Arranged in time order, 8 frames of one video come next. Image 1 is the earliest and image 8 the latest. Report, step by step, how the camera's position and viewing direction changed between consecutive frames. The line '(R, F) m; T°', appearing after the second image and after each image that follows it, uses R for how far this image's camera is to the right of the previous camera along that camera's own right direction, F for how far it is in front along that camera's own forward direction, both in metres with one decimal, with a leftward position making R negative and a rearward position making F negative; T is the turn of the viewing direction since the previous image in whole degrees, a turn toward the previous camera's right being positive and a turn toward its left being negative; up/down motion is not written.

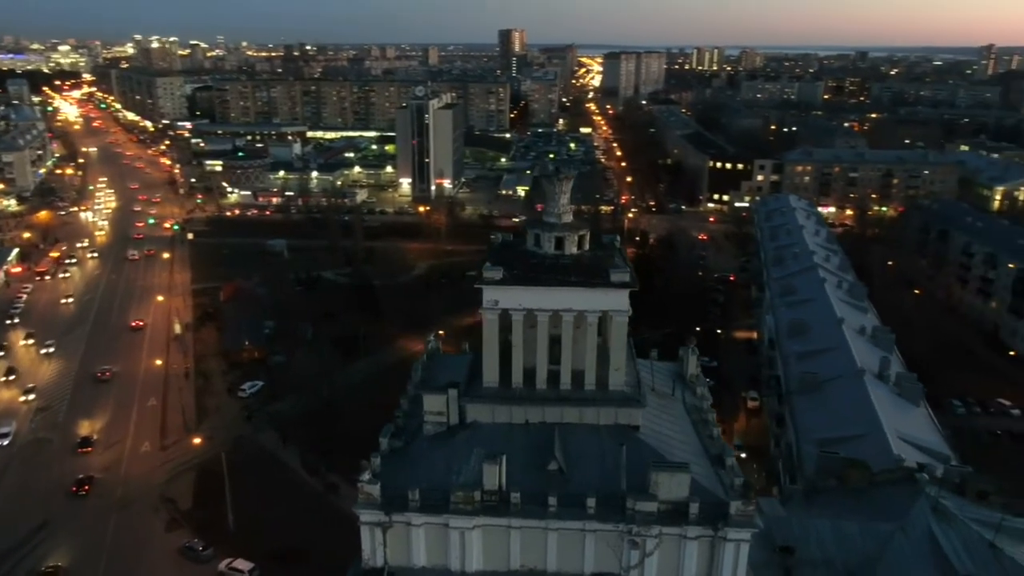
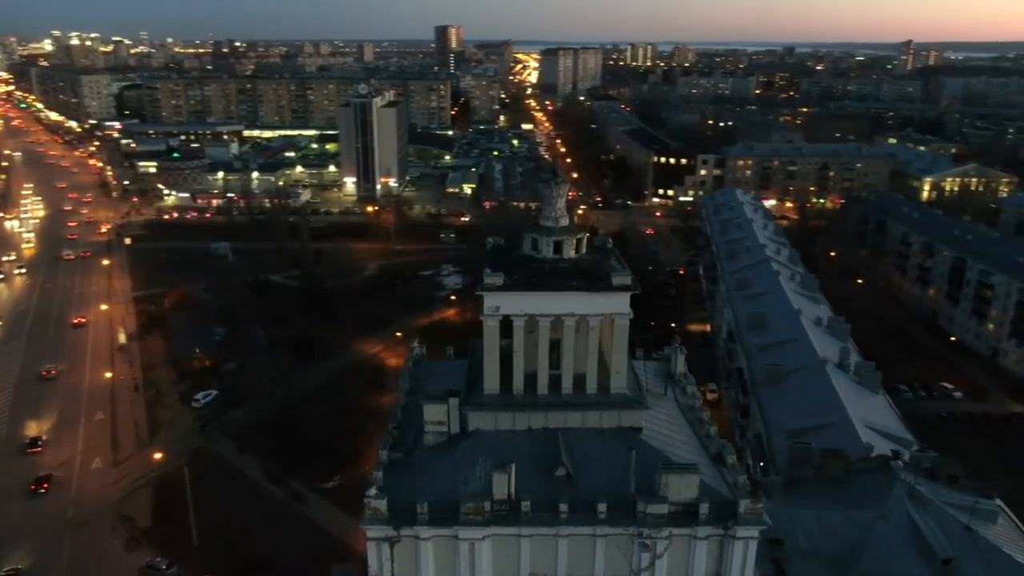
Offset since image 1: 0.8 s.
(-0.6, +0.1) m; +4°
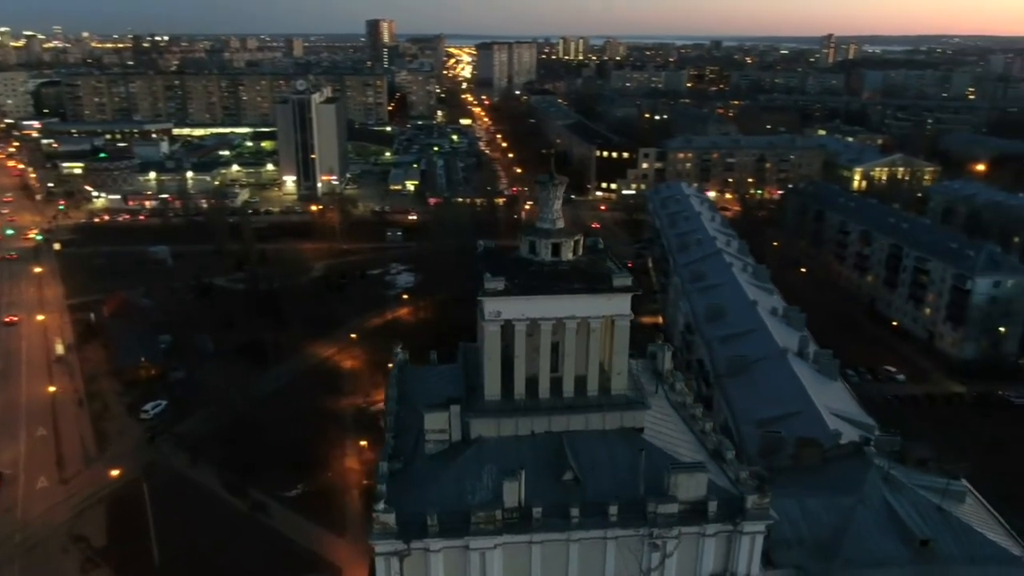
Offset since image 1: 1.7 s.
(-0.6, +0.1) m; +4°
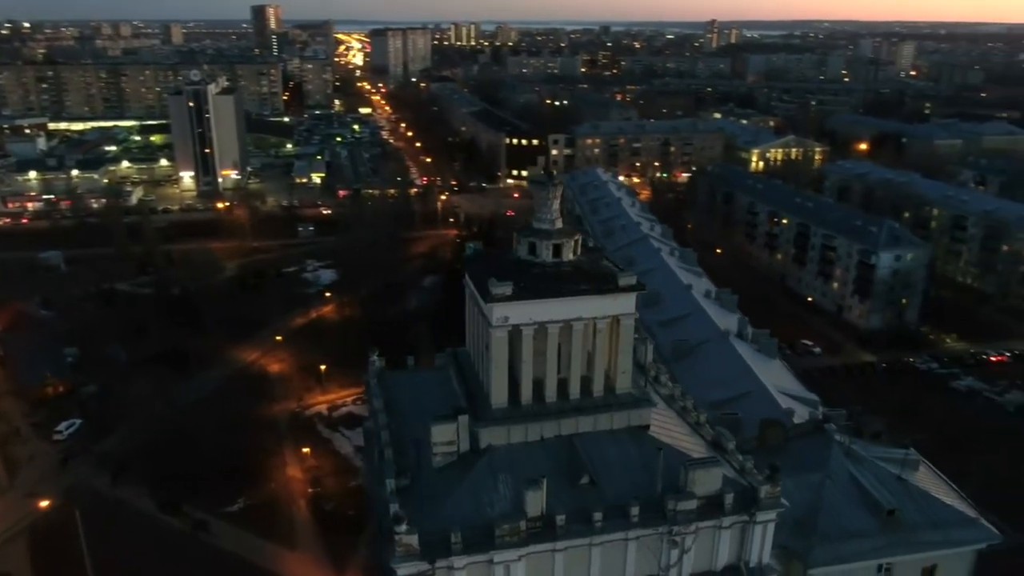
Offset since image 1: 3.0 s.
(-1.0, +0.3) m; +7°
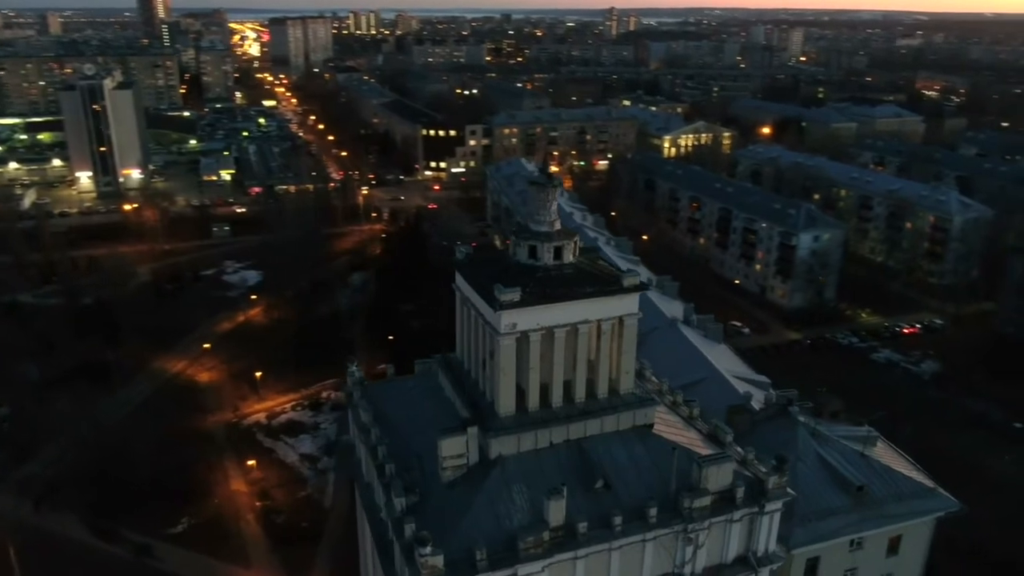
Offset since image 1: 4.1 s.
(-0.9, +0.2) m; +6°
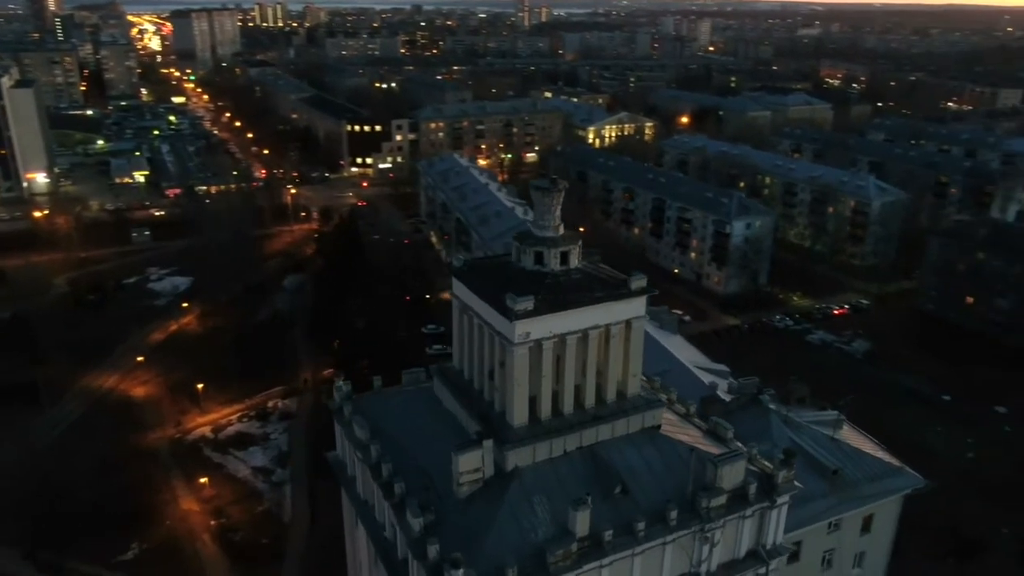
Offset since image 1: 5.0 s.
(-0.8, +0.2) m; +6°
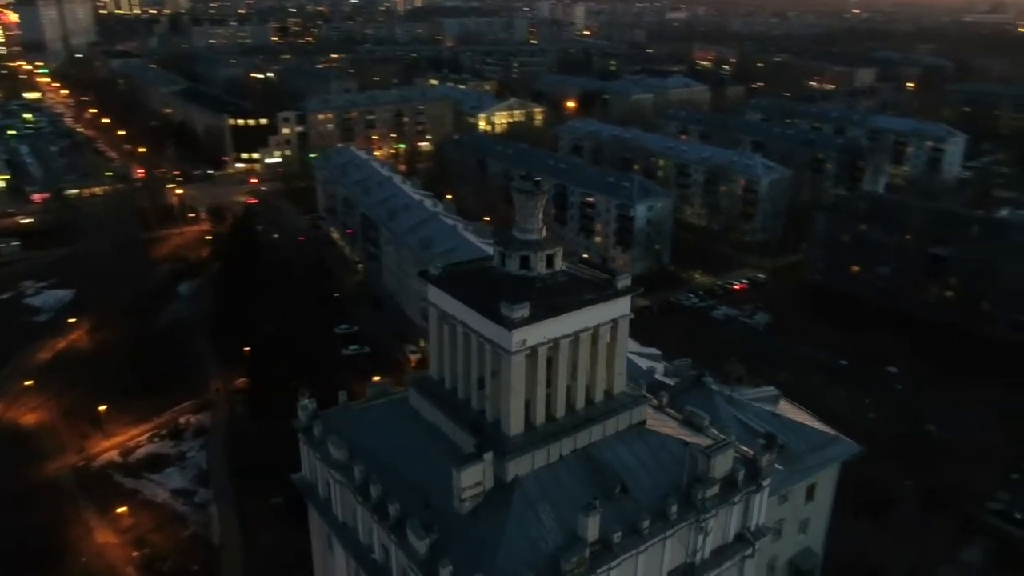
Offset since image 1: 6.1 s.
(-0.9, +0.2) m; +8°
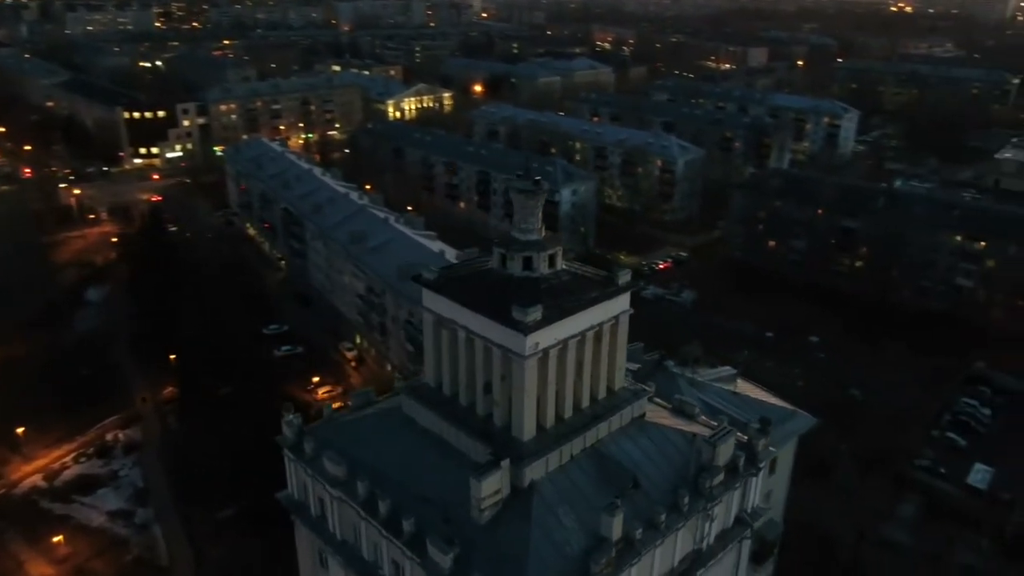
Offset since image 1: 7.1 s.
(-0.9, +0.2) m; +6°
